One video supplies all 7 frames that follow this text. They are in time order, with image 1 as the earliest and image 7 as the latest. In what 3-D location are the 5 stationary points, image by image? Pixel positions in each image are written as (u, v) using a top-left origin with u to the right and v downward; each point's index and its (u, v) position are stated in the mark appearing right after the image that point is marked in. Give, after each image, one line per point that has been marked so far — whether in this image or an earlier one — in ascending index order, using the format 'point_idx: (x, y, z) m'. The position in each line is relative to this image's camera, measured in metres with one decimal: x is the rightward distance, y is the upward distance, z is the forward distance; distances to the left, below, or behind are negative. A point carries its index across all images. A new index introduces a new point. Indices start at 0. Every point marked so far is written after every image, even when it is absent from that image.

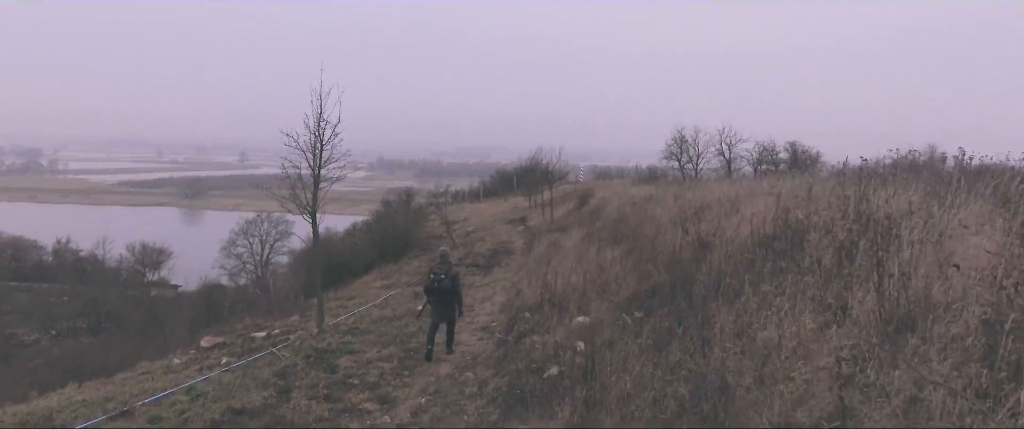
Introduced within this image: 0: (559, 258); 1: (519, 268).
0: (+0.7, -0.6, +9.9) m
1: (+0.1, -1.1, +13.3) m
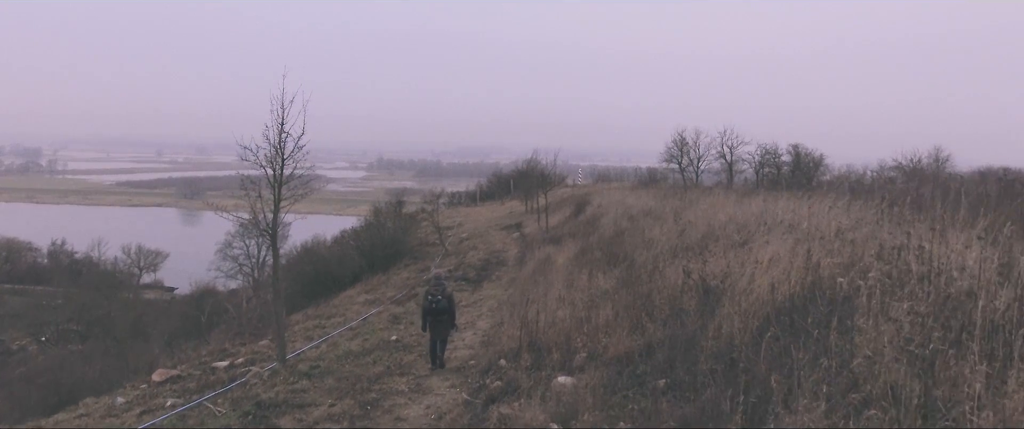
0: (+0.5, -0.9, +9.1) m
1: (-0.1, -1.3, +12.5) m
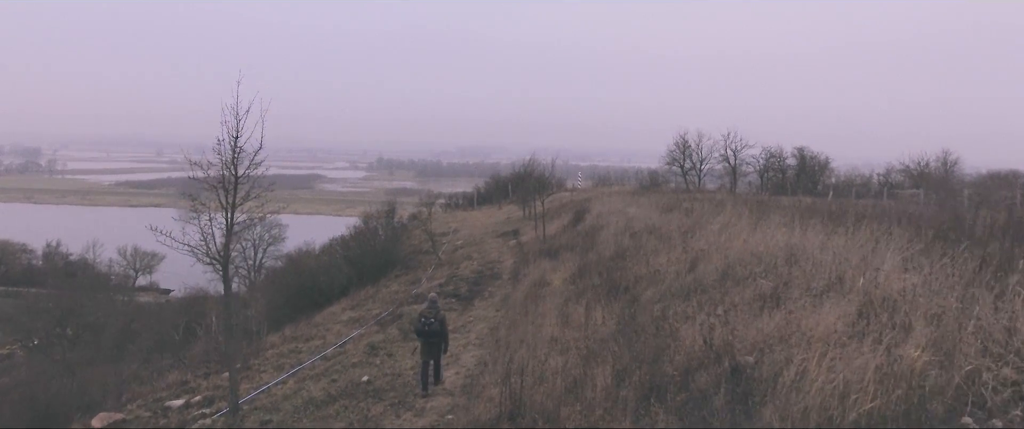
0: (+0.4, -1.1, +8.2) m
1: (-0.2, -1.6, +11.6) m
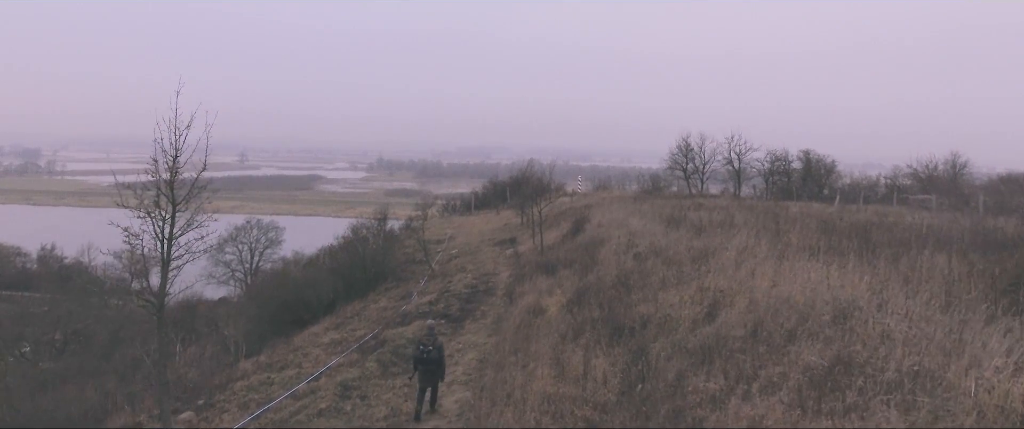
0: (+0.2, -1.4, +7.2) m
1: (-0.3, -1.9, +10.6) m
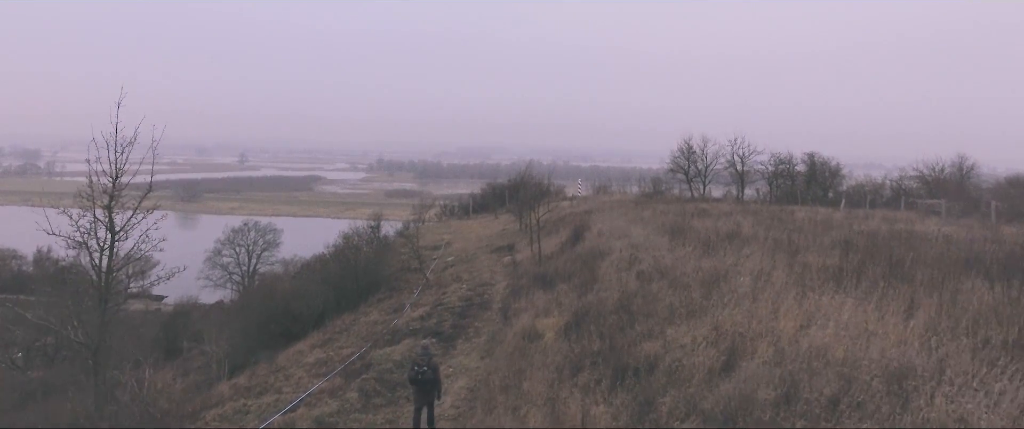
0: (+0.2, -1.6, +6.5) m
1: (-0.4, -2.1, +9.9) m
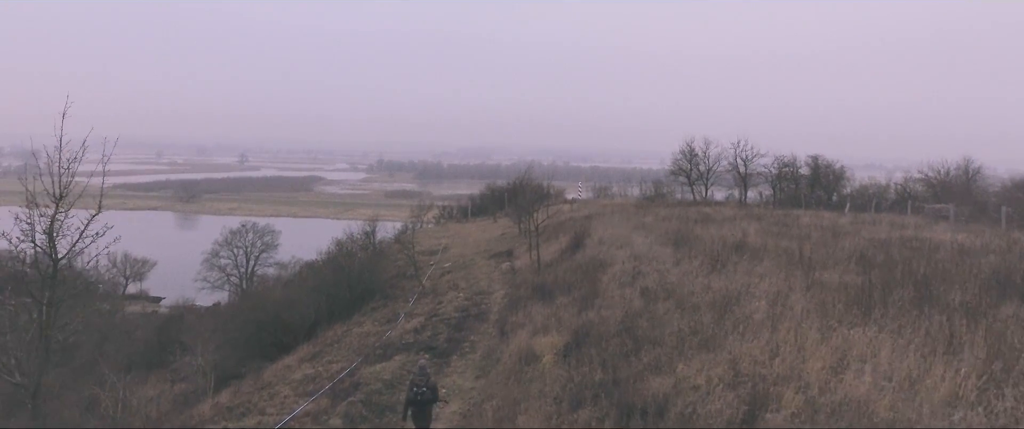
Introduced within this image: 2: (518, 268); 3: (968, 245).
0: (+0.1, -1.8, +5.9) m
1: (-0.4, -2.2, +9.3) m
2: (+0.2, -1.5, +18.8) m
3: (+9.7, -0.6, +14.6) m
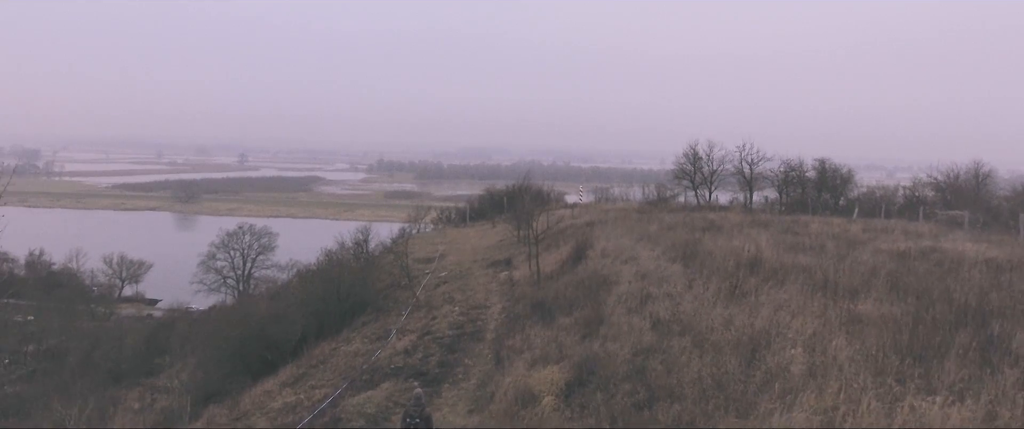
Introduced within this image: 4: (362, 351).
0: (+0.1, -2.0, +5.1) m
1: (-0.5, -2.5, +8.4) m
2: (+0.1, -1.7, +17.9) m
3: (+9.7, -0.9, +13.7) m
4: (-3.0, -2.7, +13.7) m
